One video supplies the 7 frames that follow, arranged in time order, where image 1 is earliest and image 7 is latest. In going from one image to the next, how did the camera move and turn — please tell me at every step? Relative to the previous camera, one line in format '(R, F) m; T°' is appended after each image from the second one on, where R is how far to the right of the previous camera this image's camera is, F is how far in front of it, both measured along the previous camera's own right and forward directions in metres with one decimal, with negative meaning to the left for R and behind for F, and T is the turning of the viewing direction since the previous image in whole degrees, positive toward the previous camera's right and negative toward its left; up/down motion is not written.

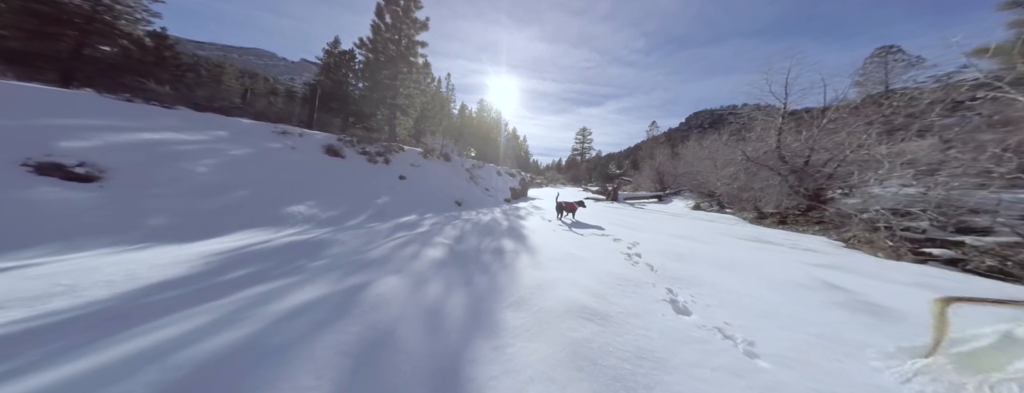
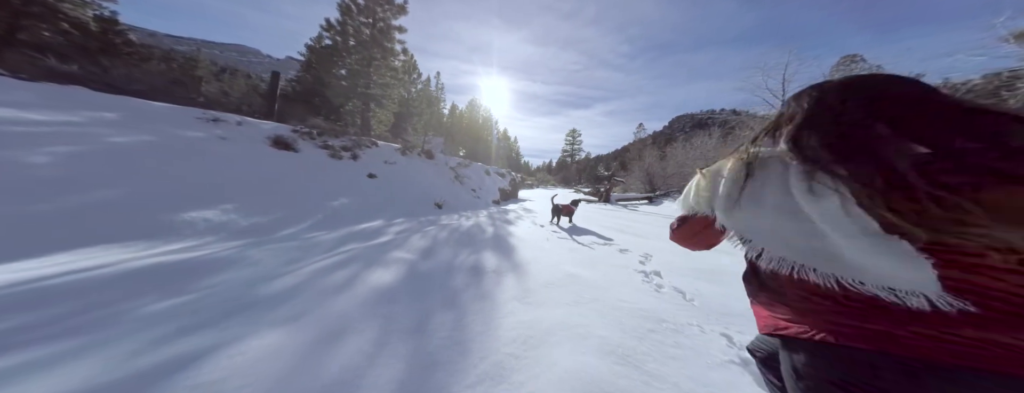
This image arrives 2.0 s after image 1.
(+0.1, +1.1) m; +2°
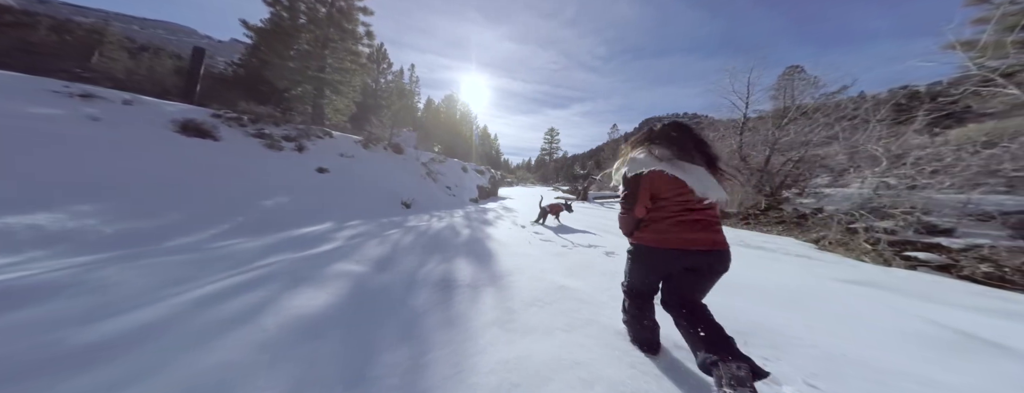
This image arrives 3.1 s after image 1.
(0.0, +0.6) m; +5°
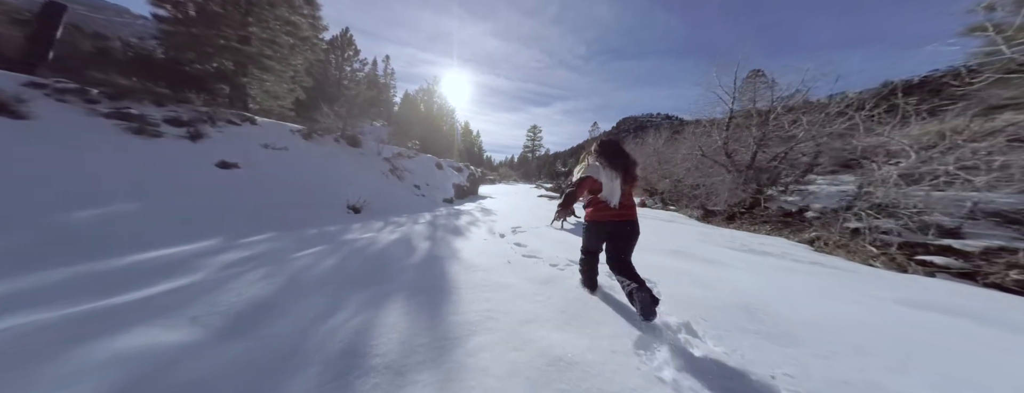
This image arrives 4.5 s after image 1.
(+0.2, +1.2) m; +4°
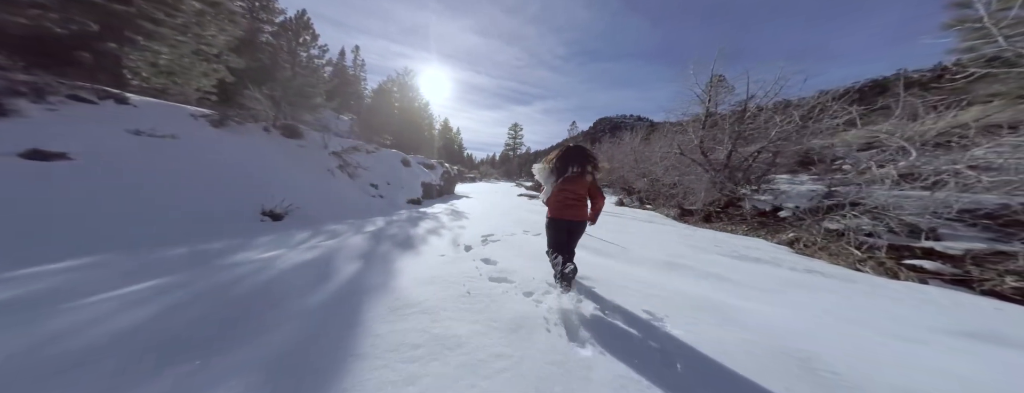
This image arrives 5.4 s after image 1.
(+0.2, +0.9) m; +5°
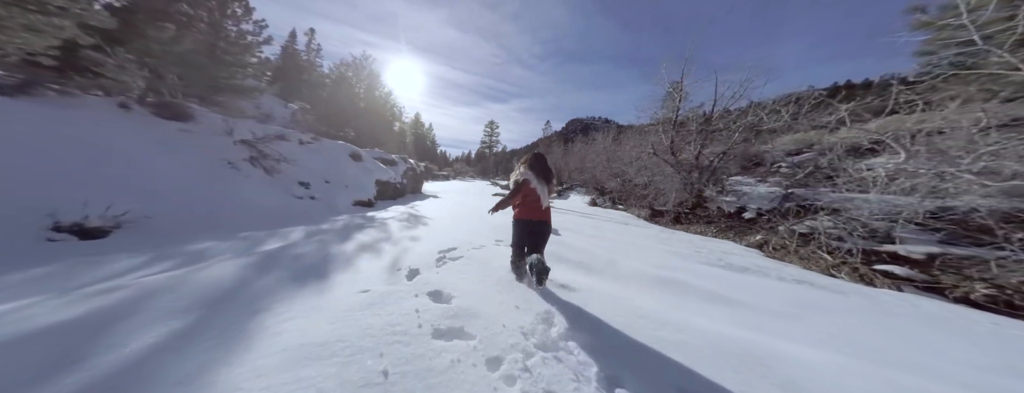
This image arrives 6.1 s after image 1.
(+0.1, +1.0) m; +7°
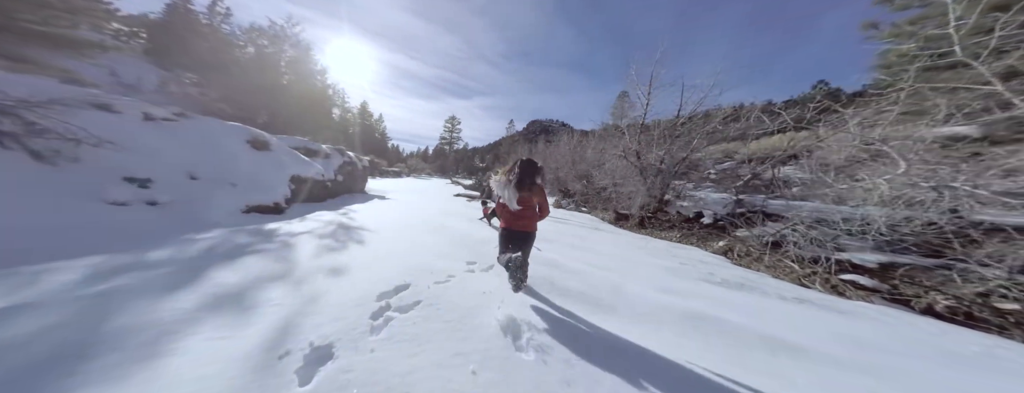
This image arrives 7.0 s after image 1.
(-0.3, +1.3) m; +10°
